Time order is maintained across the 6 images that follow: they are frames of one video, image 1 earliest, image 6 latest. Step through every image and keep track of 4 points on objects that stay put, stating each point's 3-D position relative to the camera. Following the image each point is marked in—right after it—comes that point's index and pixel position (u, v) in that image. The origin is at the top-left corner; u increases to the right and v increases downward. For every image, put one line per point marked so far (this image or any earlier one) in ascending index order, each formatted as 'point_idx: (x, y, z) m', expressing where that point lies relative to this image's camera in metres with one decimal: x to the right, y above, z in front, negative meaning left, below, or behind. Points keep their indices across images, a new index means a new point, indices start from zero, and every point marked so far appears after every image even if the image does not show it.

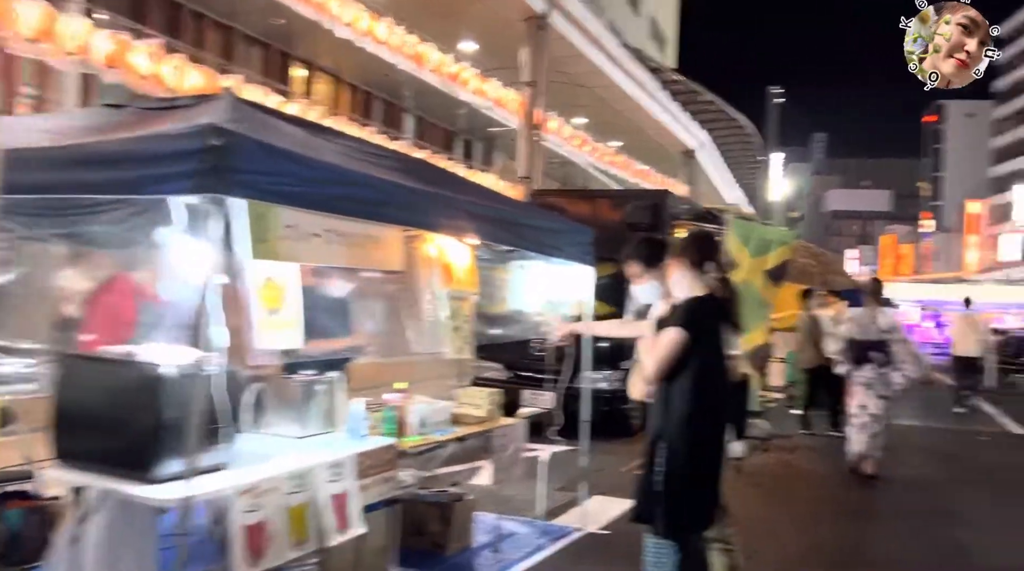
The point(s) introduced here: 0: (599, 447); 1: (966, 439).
0: (+0.9, -1.7, +8.6) m
1: (+6.1, -2.1, +10.9) m
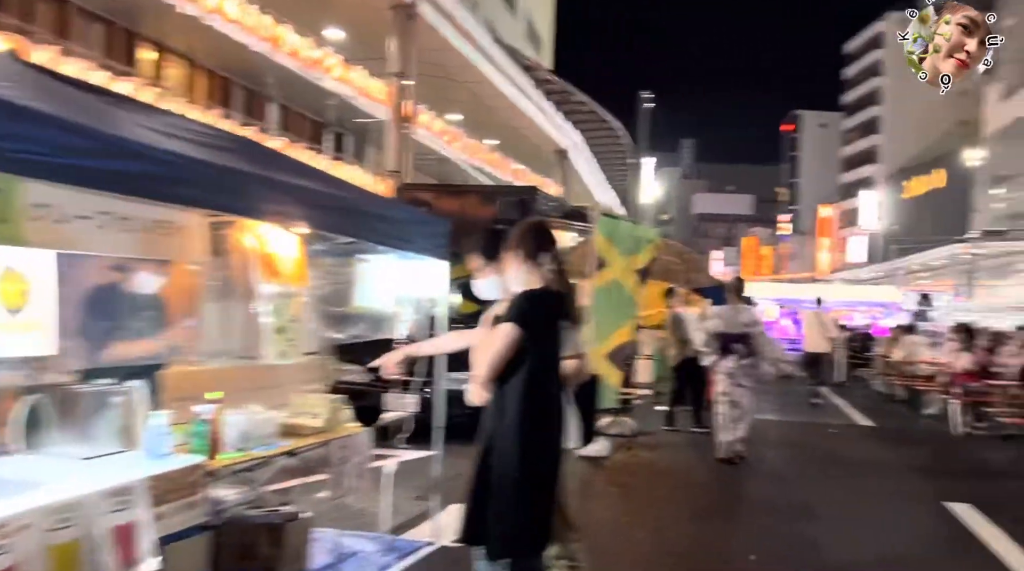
0: (-0.5, -1.7, +8.3) m
1: (+4.3, -2.1, +11.3) m
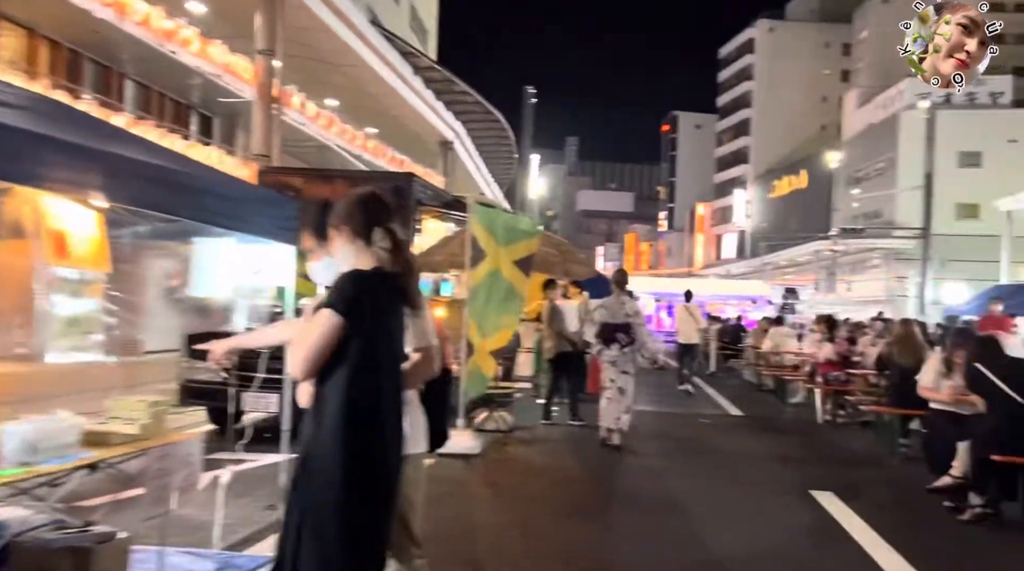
0: (-1.8, -1.6, +7.7) m
1: (+2.5, -1.9, +11.4) m
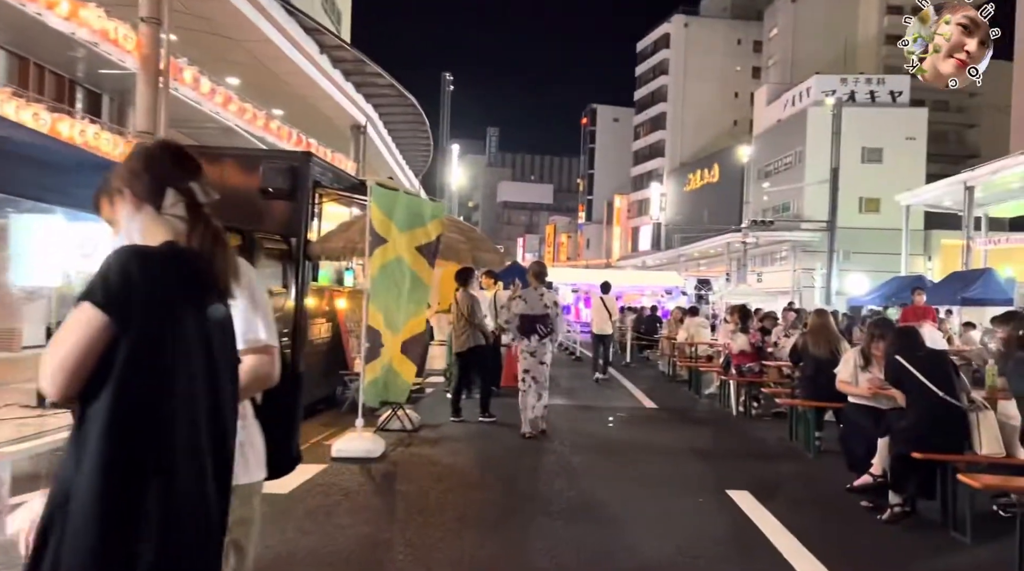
0: (-2.7, -1.5, +7.0) m
1: (+1.3, -1.8, +11.1) m
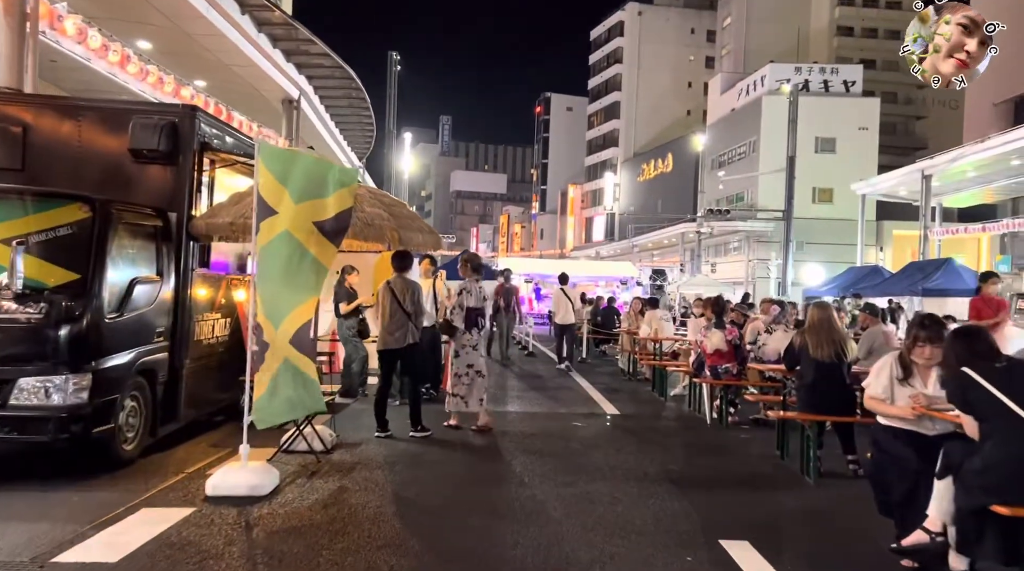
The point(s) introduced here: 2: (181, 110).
0: (-3.1, -1.4, +5.1) m
1: (+0.6, -1.7, +9.5) m
2: (-3.1, +1.6, +7.4) m
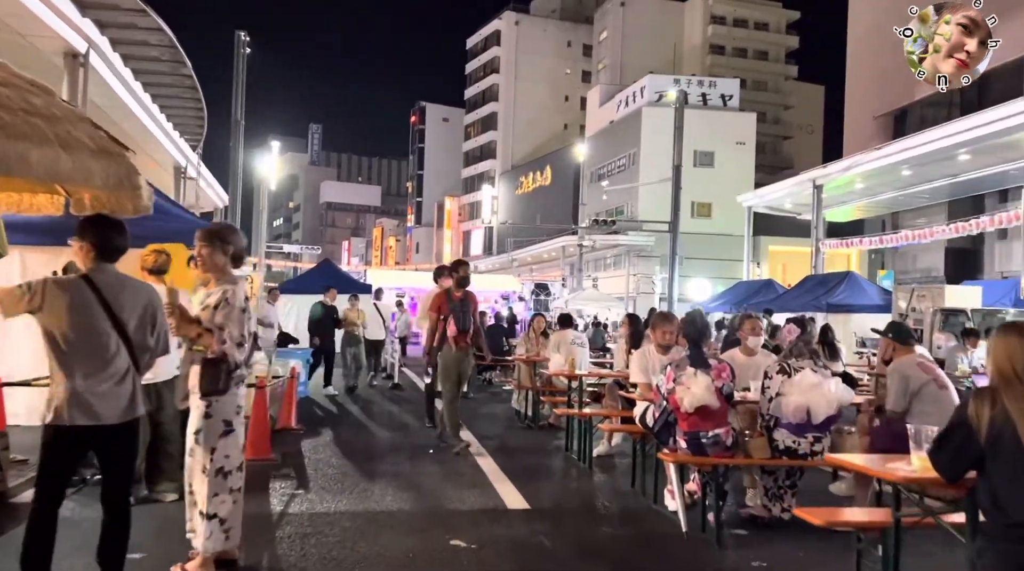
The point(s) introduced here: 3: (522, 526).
0: (-3.5, -1.4, +0.3) m
1: (-0.5, -1.7, +5.1) m
2: (-3.8, +1.6, +2.6) m
3: (+0.1, -1.7, +5.9) m
